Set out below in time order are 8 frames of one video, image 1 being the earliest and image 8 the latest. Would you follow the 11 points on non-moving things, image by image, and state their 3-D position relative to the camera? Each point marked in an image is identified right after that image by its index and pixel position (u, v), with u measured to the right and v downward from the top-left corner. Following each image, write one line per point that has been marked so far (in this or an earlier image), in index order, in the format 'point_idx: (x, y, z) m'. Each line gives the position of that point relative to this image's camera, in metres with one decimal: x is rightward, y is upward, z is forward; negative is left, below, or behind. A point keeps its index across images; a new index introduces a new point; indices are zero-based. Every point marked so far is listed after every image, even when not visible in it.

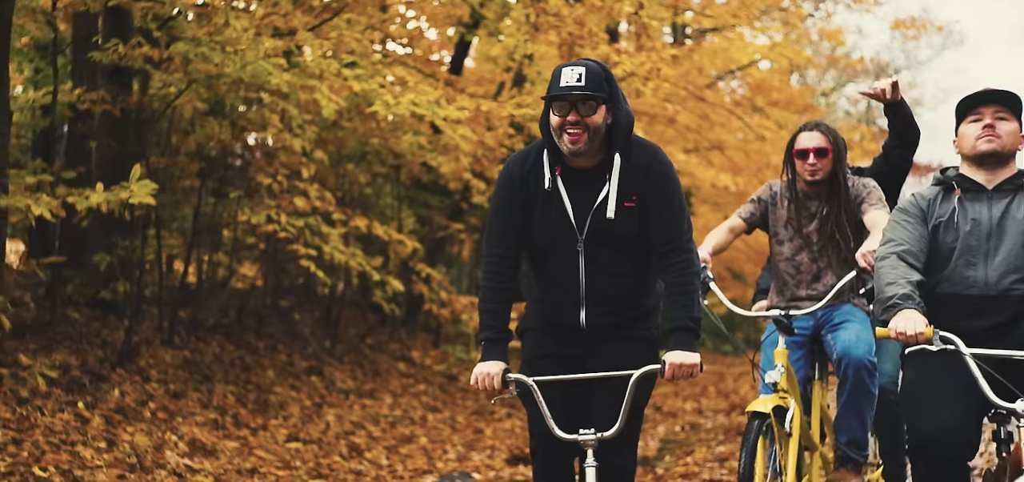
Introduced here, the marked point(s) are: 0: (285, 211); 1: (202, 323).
0: (-2.3, +0.3, +11.7) m
1: (-3.4, -0.9, +12.6) m
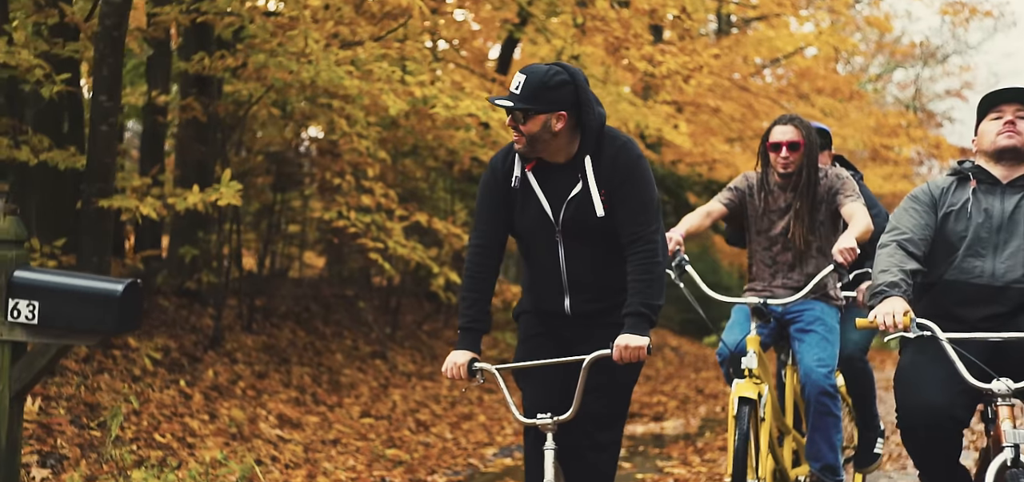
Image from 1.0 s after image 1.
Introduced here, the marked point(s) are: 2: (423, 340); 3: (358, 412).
0: (-1.8, +0.4, +12.7) m
1: (-2.8, -0.8, +13.6) m
2: (-1.2, -1.4, +15.8) m
3: (-1.4, -1.5, +10.2) m
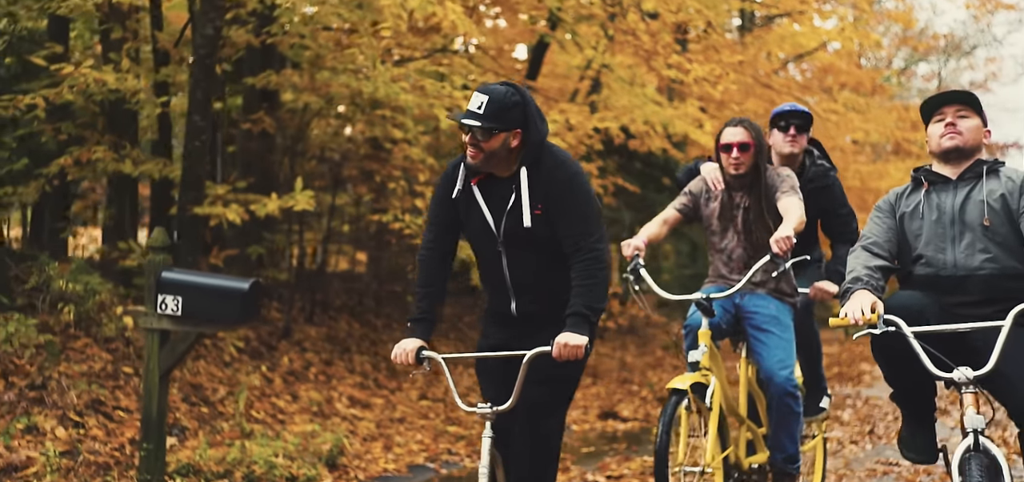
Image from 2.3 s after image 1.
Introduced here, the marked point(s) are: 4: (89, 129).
0: (-1.3, +0.4, +13.8) m
1: (-2.3, -0.8, +14.8) m
2: (-0.7, -1.3, +16.9) m
3: (-1.0, -1.5, +11.3) m
4: (-3.7, +1.0, +10.1) m
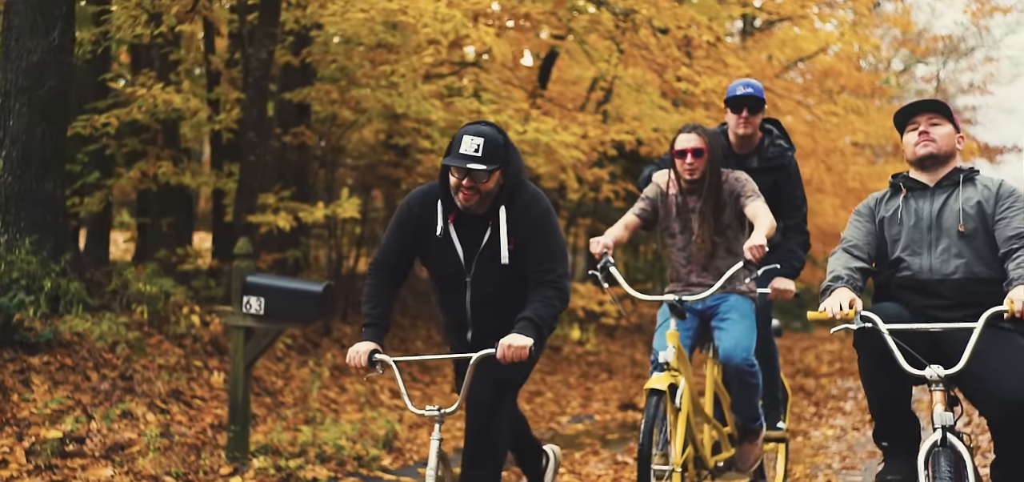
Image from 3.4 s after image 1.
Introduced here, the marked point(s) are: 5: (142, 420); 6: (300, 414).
0: (-1.1, +0.3, +14.7) m
1: (-2.1, -0.9, +15.7) m
2: (-0.4, -1.4, +17.8) m
3: (-0.7, -1.6, +12.2) m
4: (-3.5, +0.9, +11.0) m
5: (-2.5, -1.2, +7.8) m
6: (-1.6, -1.3, +8.9) m
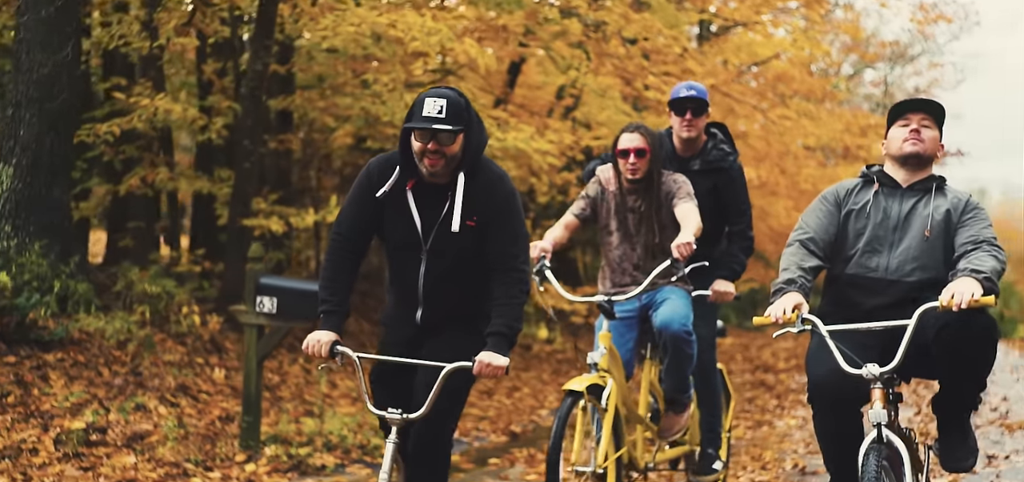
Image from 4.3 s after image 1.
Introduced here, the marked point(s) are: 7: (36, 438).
0: (-1.4, +0.3, +15.2) m
1: (-2.4, -0.9, +16.2) m
2: (-0.9, -1.4, +18.4) m
3: (-0.9, -1.6, +12.8) m
4: (-3.7, +0.9, +11.5) m
5: (-2.6, -1.2, +8.3) m
6: (-1.7, -1.4, +9.4) m
7: (-3.1, -1.3, +7.4) m
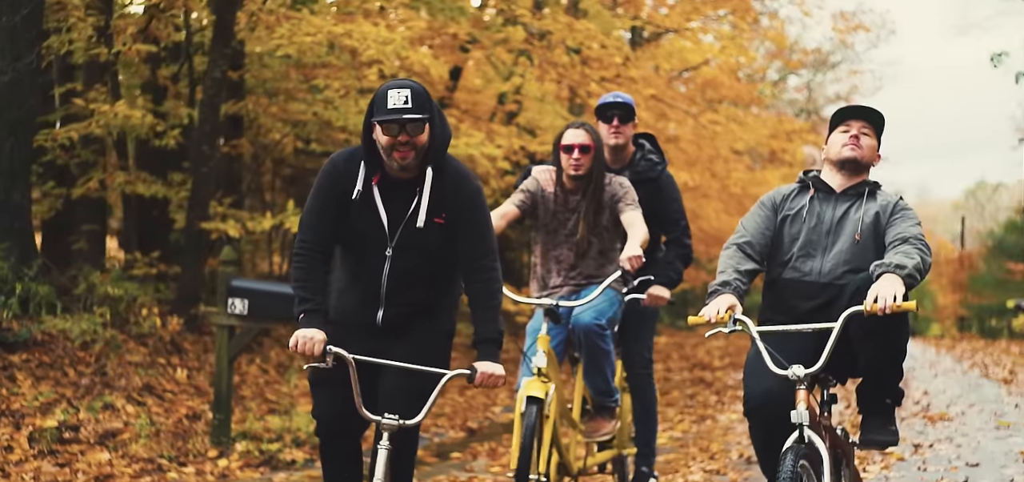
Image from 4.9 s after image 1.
0: (-2.1, +0.3, +15.5) m
1: (-3.2, -0.9, +16.4) m
2: (-1.8, -1.5, +18.6) m
3: (-1.5, -1.6, +13.1) m
4: (-4.2, +0.9, +11.6) m
5: (-2.9, -1.2, +8.5) m
6: (-2.1, -1.4, +9.6) m
7: (-3.3, -1.3, +7.5) m
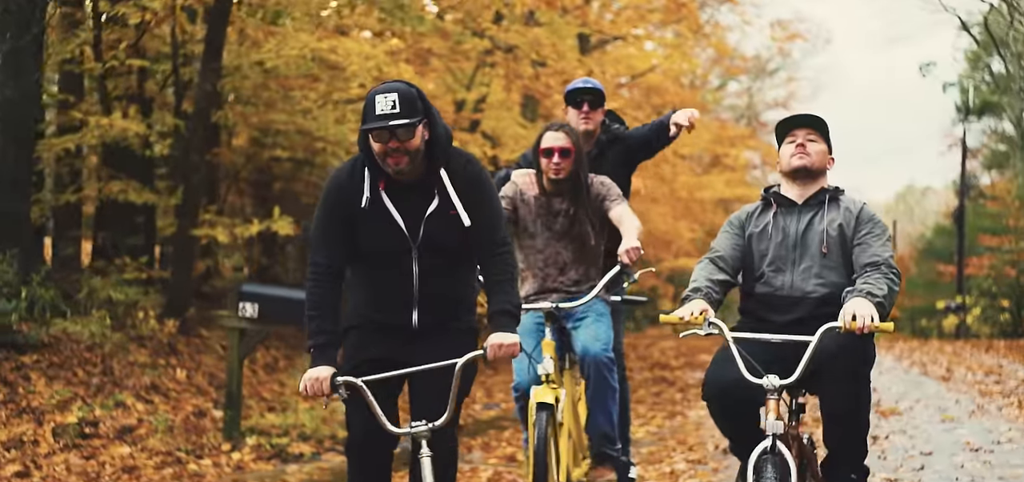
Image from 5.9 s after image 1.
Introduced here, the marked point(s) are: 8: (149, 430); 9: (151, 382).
0: (-2.5, +0.2, +16.0) m
1: (-3.7, -1.0, +16.8) m
2: (-2.4, -1.5, +19.2) m
3: (-1.8, -1.7, +13.6) m
4: (-4.4, +0.8, +12.0) m
5: (-3.0, -1.3, +8.9) m
6: (-2.2, -1.4, +10.1) m
7: (-3.3, -1.3, +8.0) m
8: (-2.7, -1.4, +8.5) m
9: (-3.1, -1.2, +9.6) m
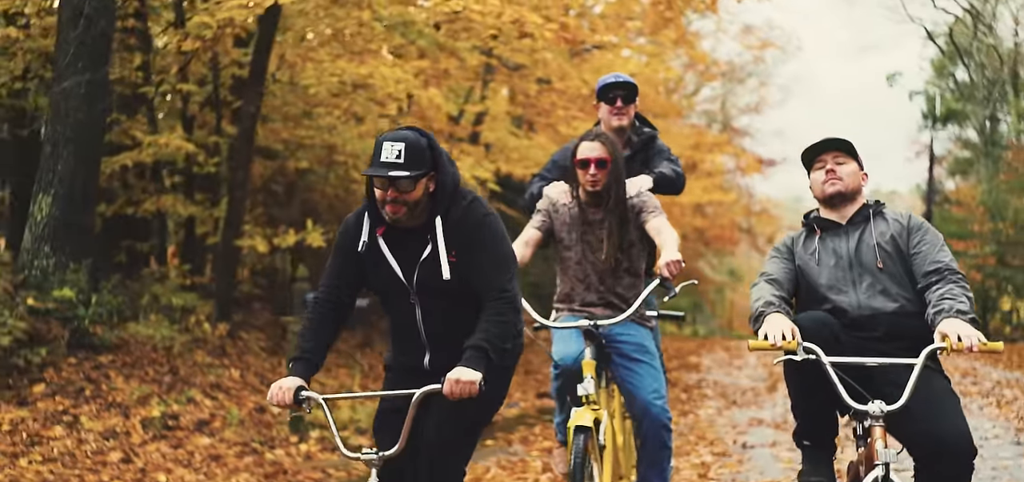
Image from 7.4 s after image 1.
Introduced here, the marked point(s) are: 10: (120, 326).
0: (-2.4, +0.1, +16.9) m
1: (-3.6, -1.1, +17.7) m
2: (-2.4, -1.6, +20.1) m
3: (-1.7, -1.8, +14.6) m
4: (-4.2, +0.7, +12.9) m
5: (-2.7, -1.4, +9.9) m
6: (-2.0, -1.5, +11.1) m
7: (-3.0, -1.4, +8.9) m
8: (-2.4, -1.5, +9.4) m
9: (-2.8, -1.3, +10.6) m
10: (-3.7, -0.8, +10.8) m
